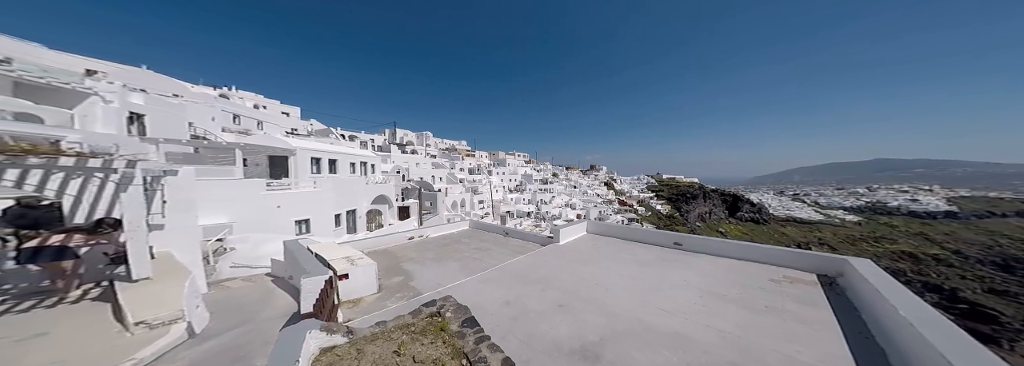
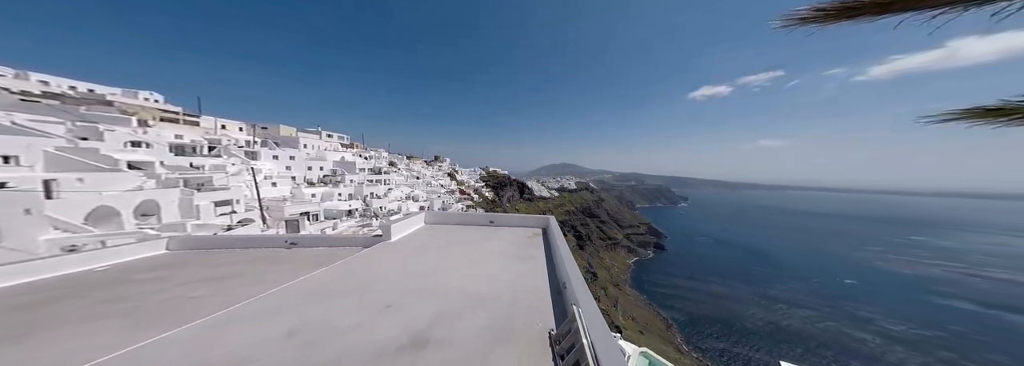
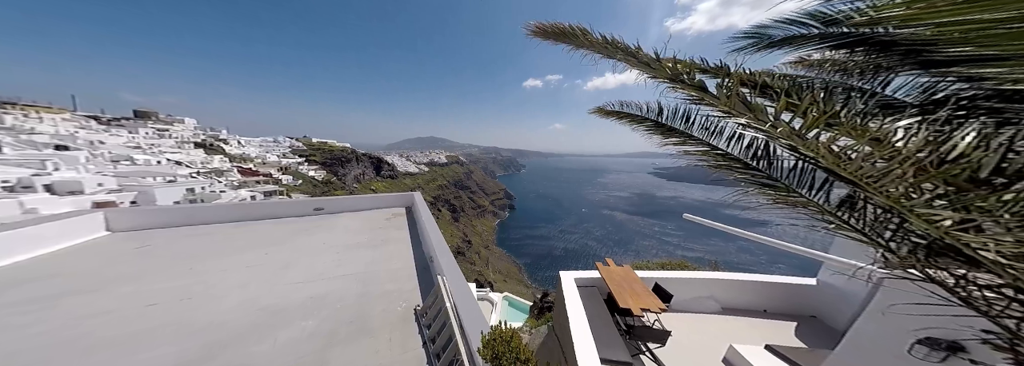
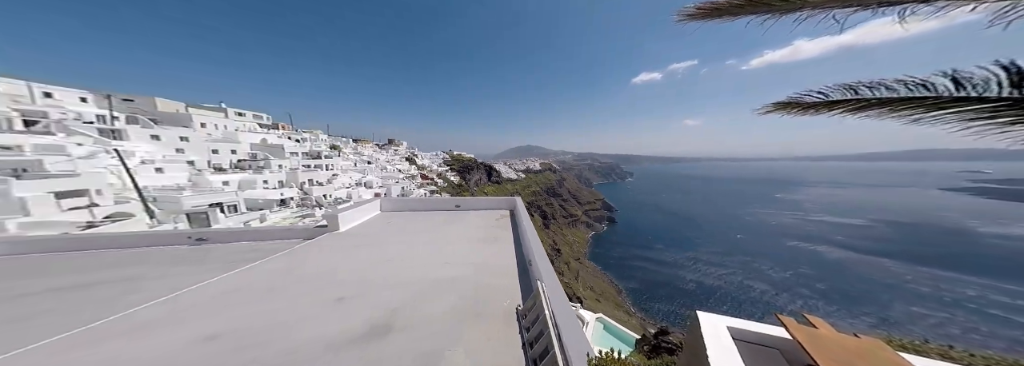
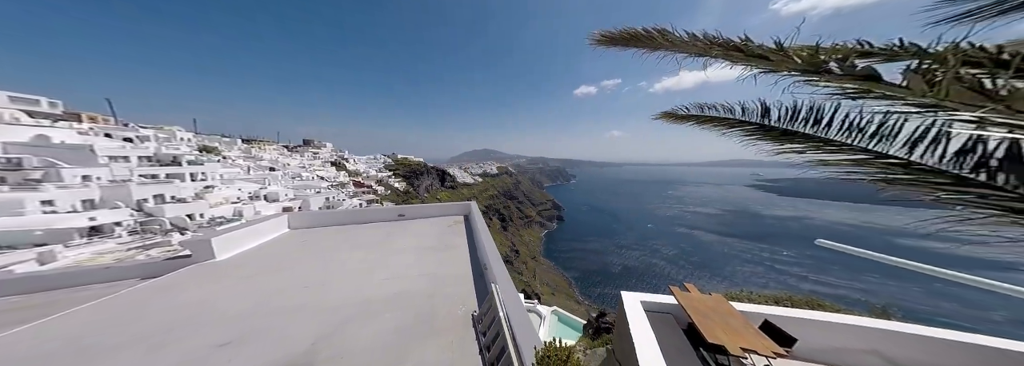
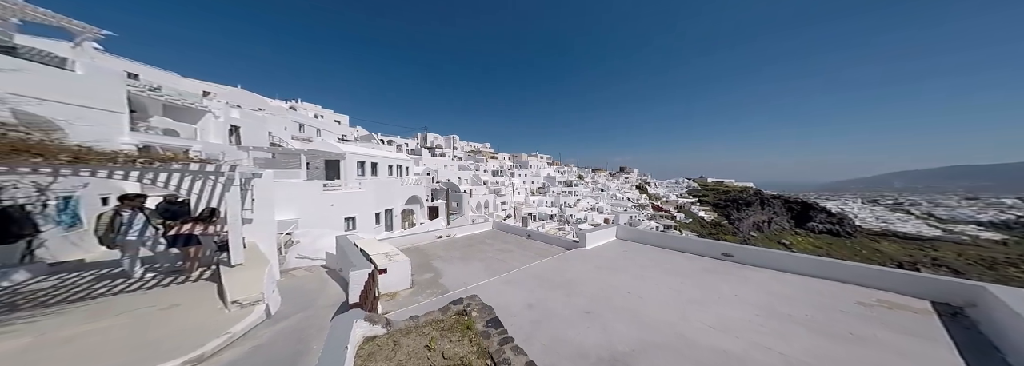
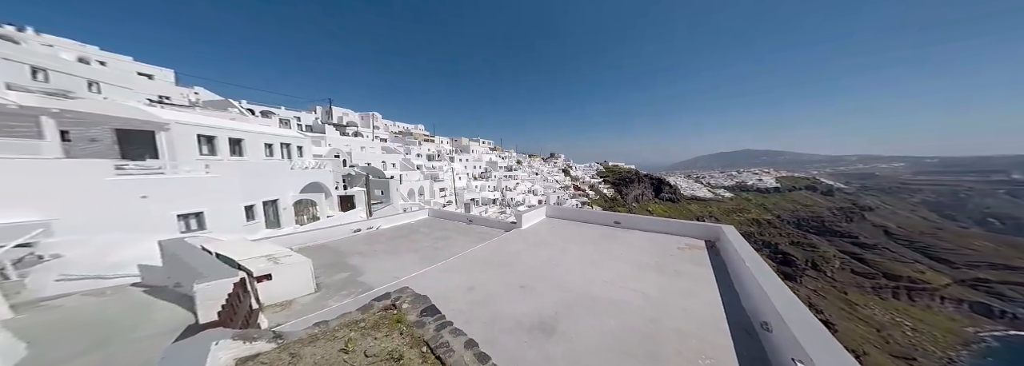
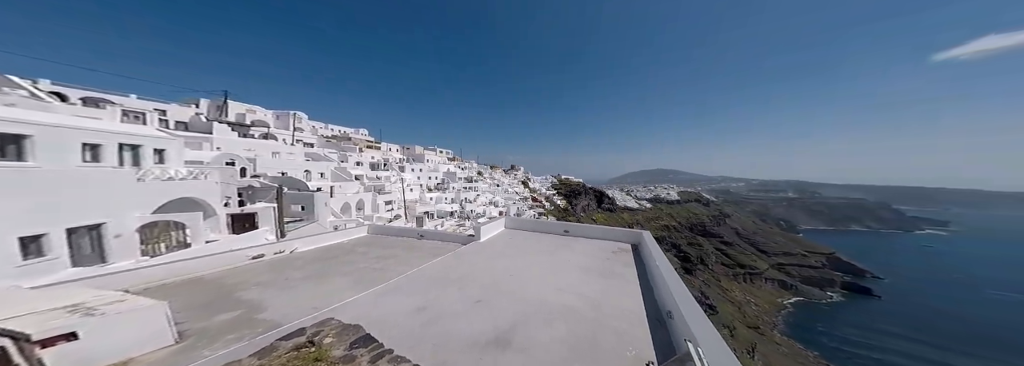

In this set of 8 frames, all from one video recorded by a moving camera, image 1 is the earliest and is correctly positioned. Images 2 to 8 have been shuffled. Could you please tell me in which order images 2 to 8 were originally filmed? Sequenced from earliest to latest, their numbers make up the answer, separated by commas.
6, 8, 2, 5, 3, 4, 7
